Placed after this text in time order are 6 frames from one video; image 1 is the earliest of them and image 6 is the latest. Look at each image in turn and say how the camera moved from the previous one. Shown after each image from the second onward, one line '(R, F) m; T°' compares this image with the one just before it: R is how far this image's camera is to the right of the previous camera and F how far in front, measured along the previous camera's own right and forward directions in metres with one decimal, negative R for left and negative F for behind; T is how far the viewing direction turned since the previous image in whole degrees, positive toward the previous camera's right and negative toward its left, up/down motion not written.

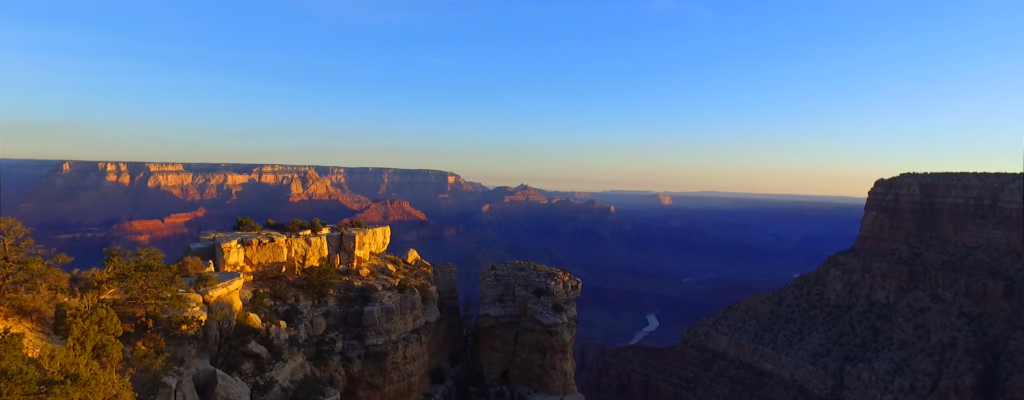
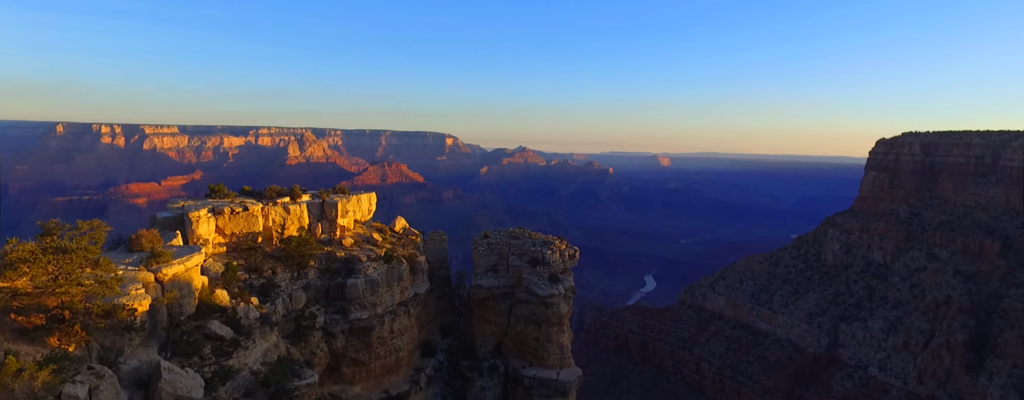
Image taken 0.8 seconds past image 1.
(+0.2, +1.2) m; 0°
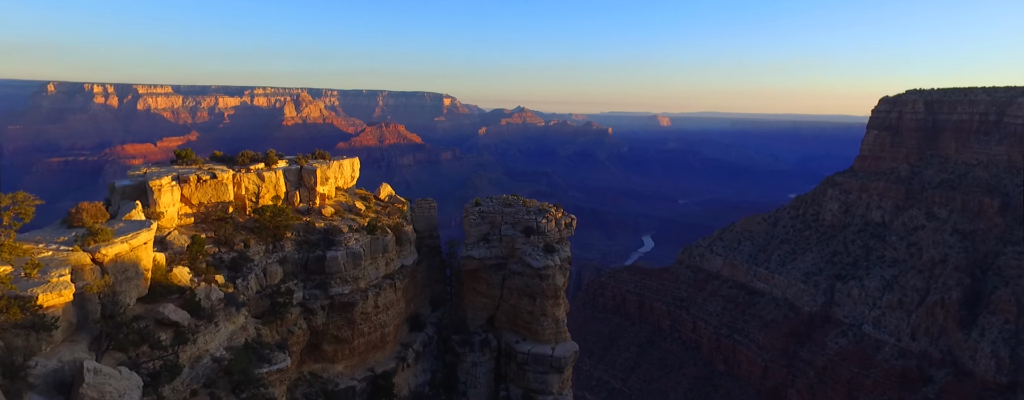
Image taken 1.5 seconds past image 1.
(+0.2, +1.2) m; 0°
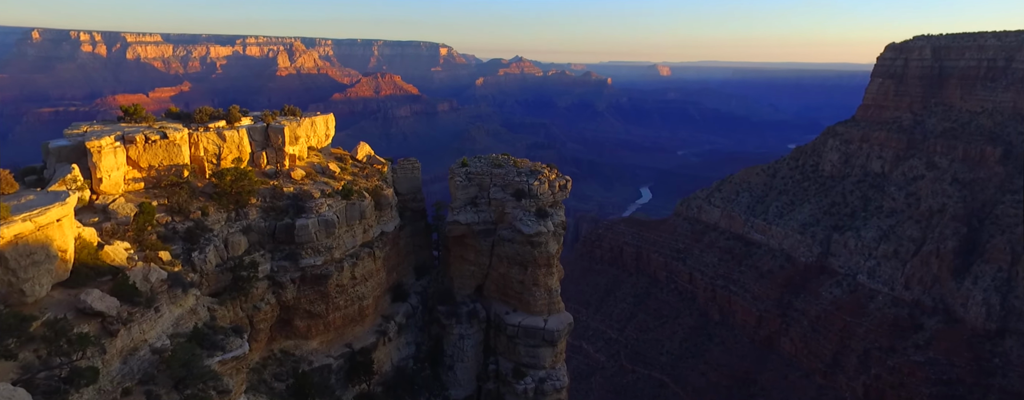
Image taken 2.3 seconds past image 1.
(+0.2, +1.4) m; 0°
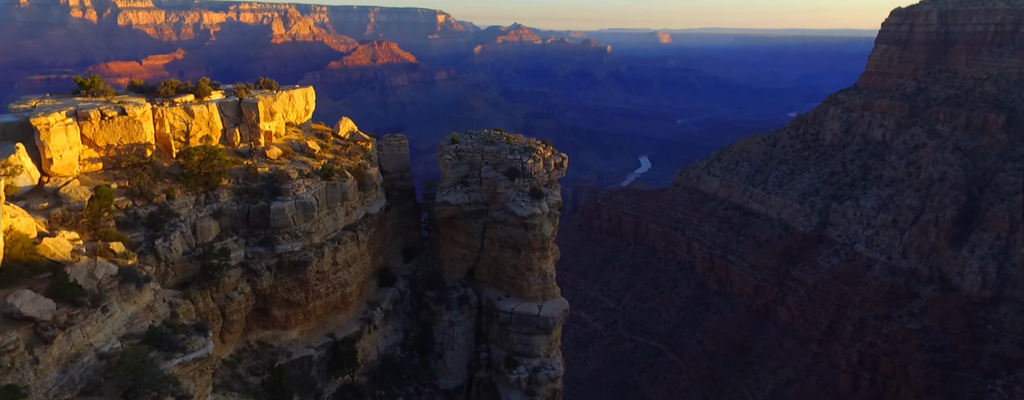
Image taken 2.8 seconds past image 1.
(+0.2, +0.9) m; 0°
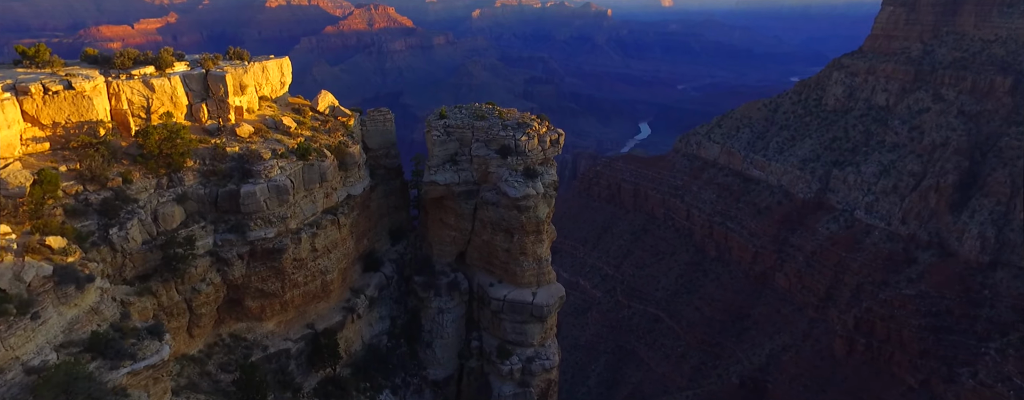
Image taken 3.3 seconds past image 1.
(+0.2, +1.0) m; 0°
